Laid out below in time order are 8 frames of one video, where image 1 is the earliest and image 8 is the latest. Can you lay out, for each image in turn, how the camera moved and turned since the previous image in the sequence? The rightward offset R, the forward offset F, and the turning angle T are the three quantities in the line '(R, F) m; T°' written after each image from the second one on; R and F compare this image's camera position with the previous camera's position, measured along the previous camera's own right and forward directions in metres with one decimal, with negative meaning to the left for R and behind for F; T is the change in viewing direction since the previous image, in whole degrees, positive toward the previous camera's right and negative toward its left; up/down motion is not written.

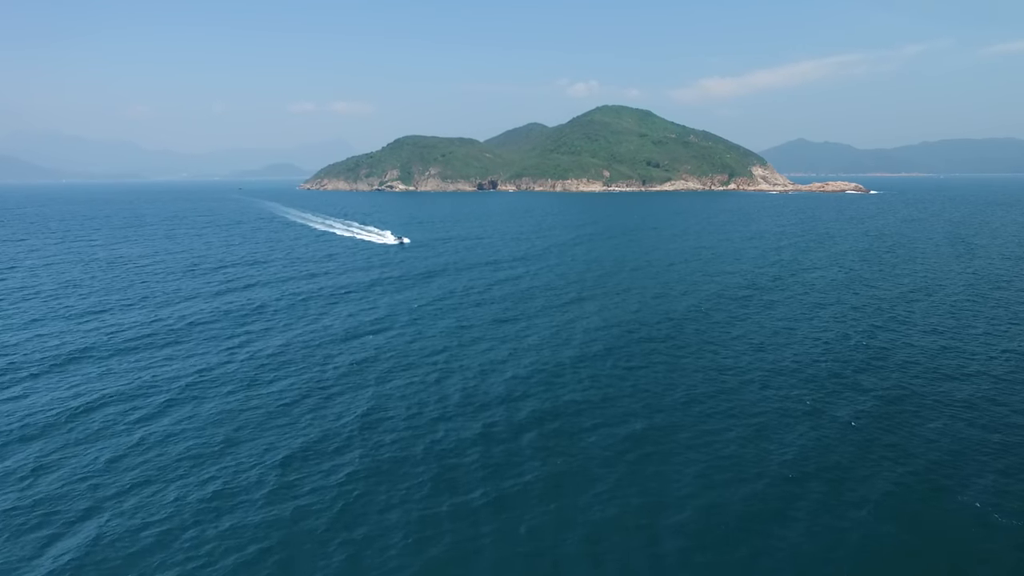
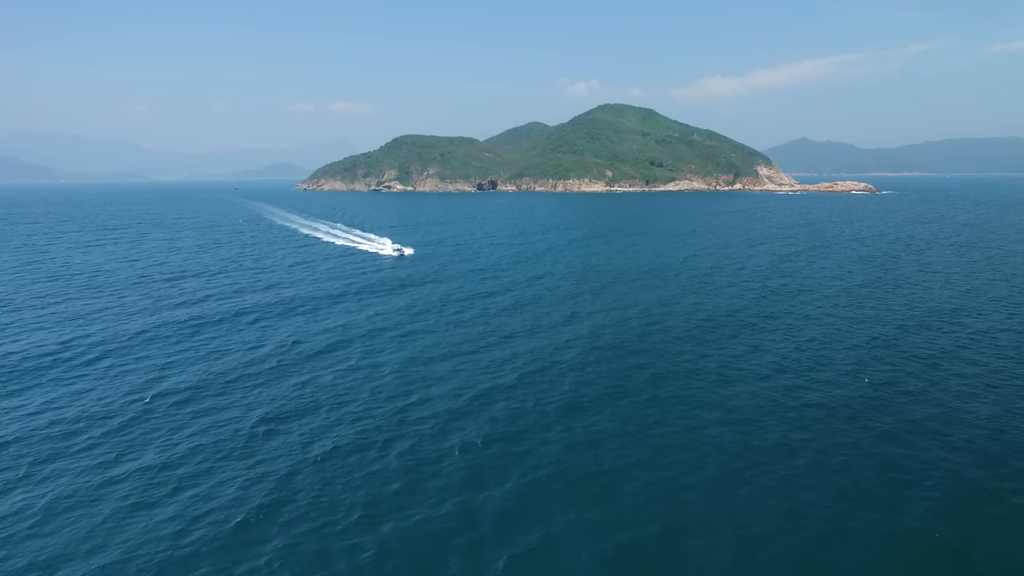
(+2.0, +14.0) m; 0°
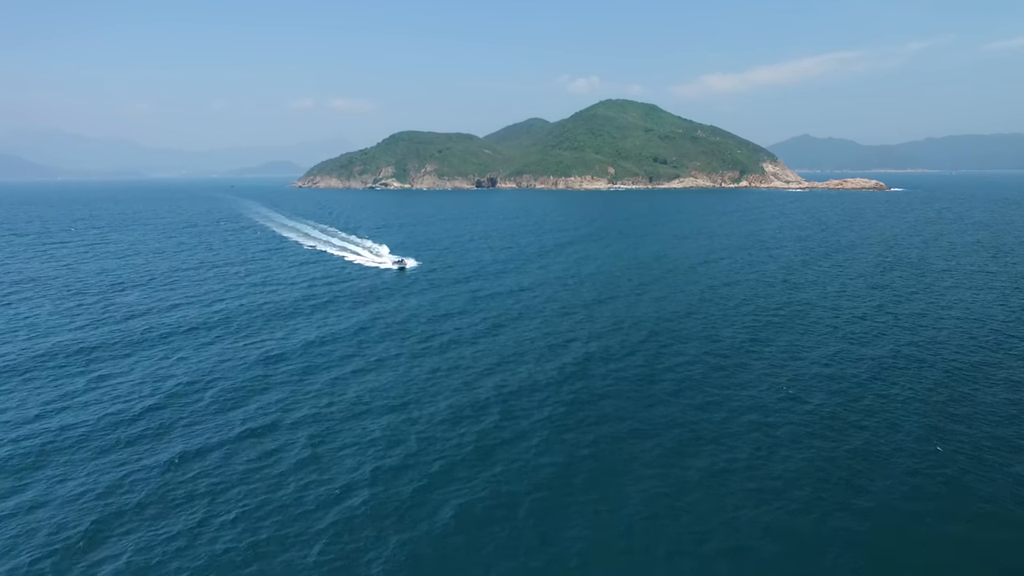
(+2.2, +15.8) m; 0°
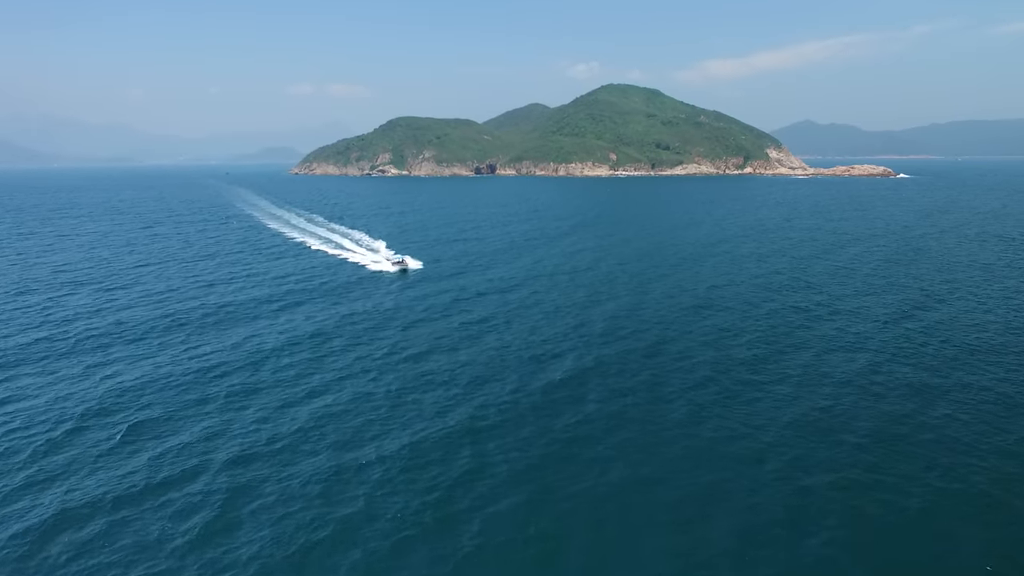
(+1.4, +9.4) m; 0°
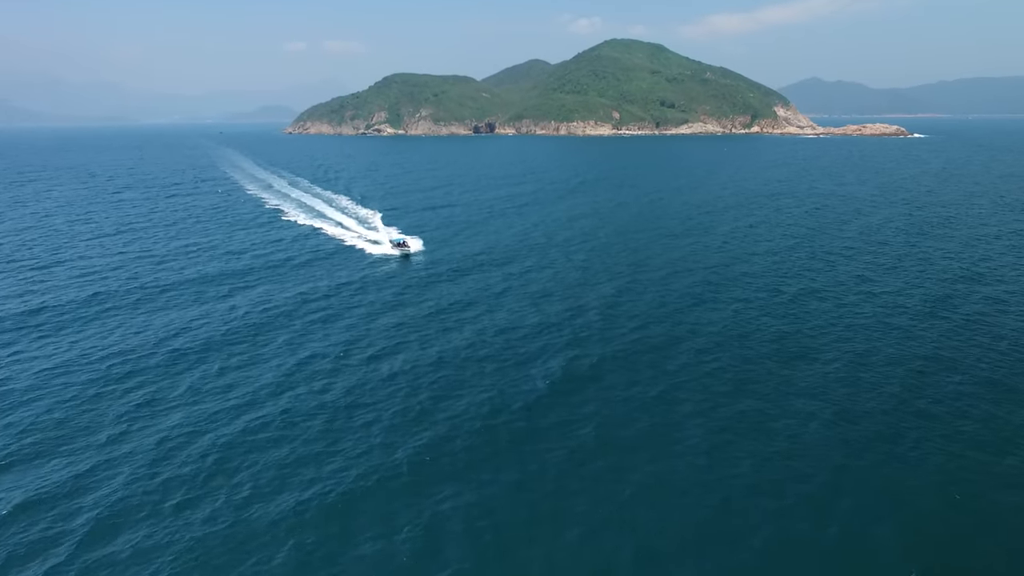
(+1.6, +11.1) m; 0°
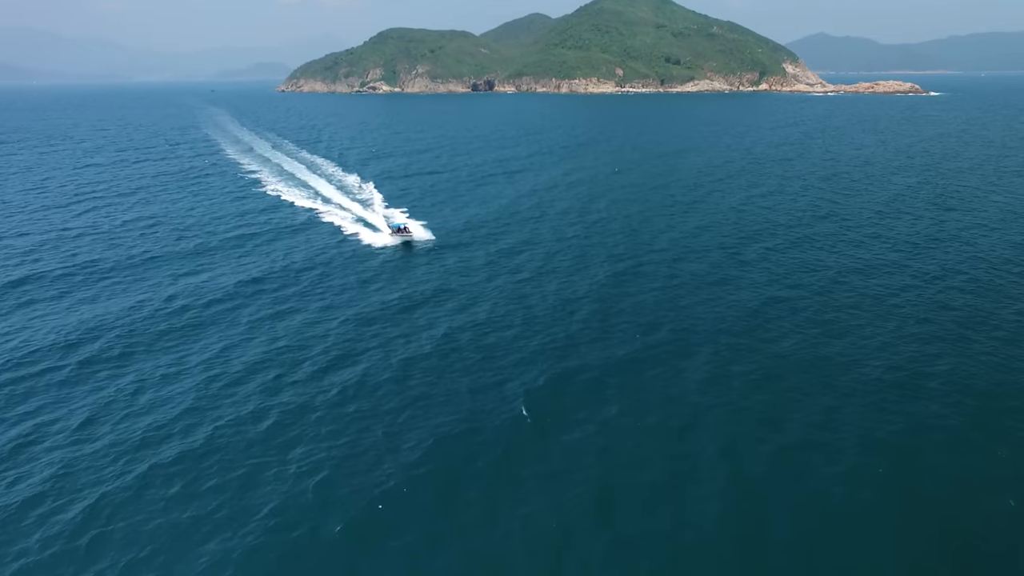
(+1.3, +9.7) m; 0°
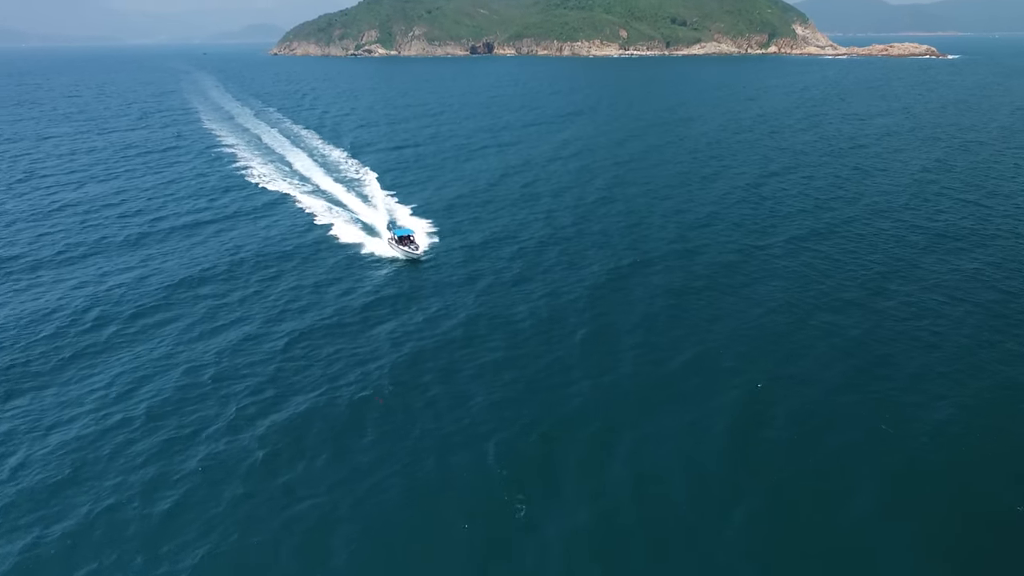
(+1.1, +9.8) m; 0°
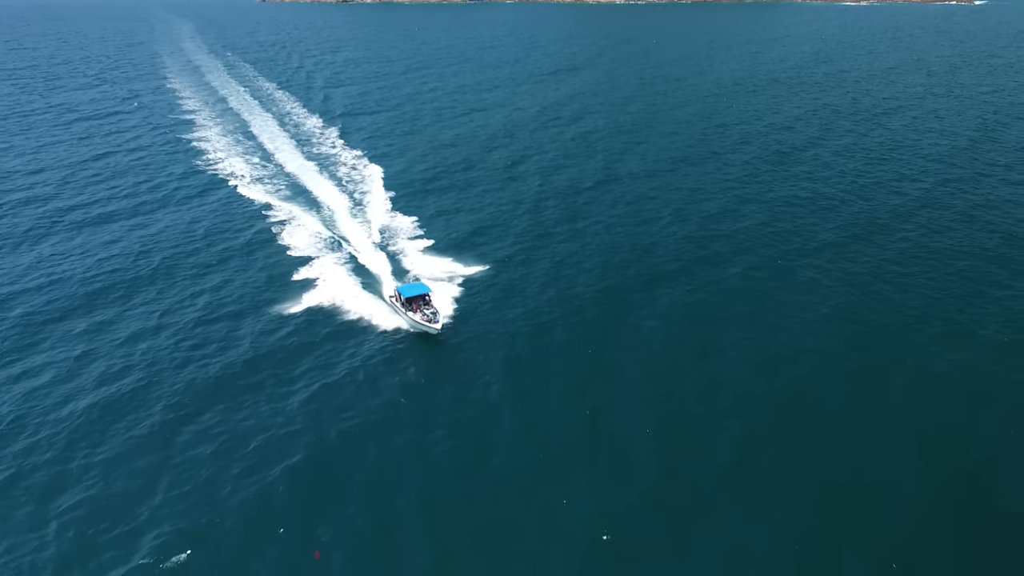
(+1.5, +12.9) m; 0°
